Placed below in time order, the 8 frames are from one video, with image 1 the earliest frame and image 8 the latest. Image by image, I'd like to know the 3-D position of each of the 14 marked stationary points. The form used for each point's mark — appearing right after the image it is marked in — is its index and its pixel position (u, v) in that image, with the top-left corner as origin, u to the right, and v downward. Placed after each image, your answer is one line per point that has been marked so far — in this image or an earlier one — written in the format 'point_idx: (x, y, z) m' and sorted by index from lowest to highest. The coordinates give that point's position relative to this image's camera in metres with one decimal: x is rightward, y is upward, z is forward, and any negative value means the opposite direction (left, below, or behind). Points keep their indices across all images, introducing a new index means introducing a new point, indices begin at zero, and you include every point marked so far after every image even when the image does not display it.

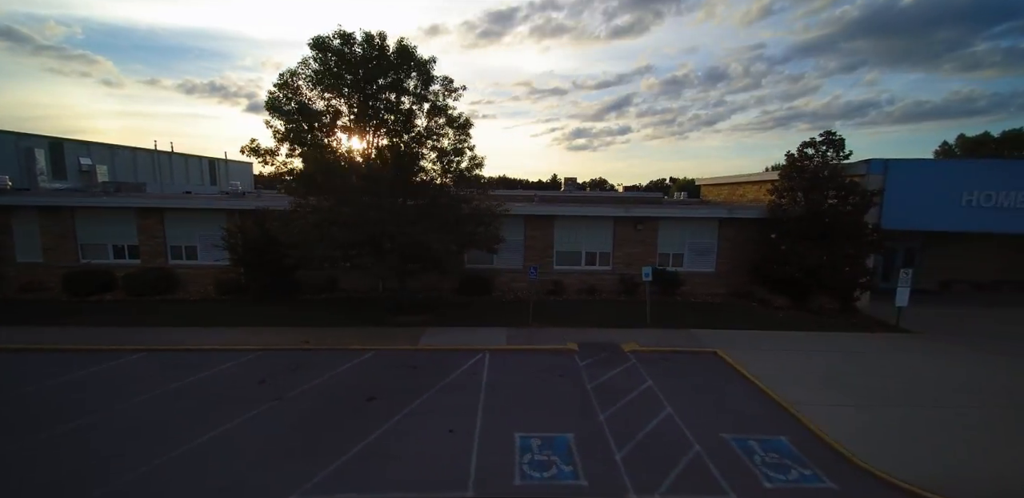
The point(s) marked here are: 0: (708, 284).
0: (+7.8, -1.4, +14.3) m
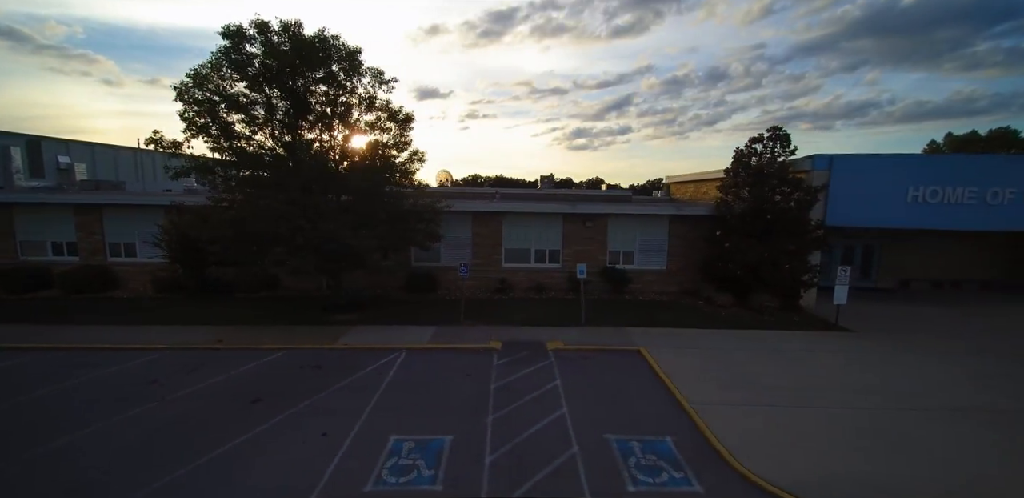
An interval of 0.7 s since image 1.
0: (+5.8, -1.3, +14.1) m
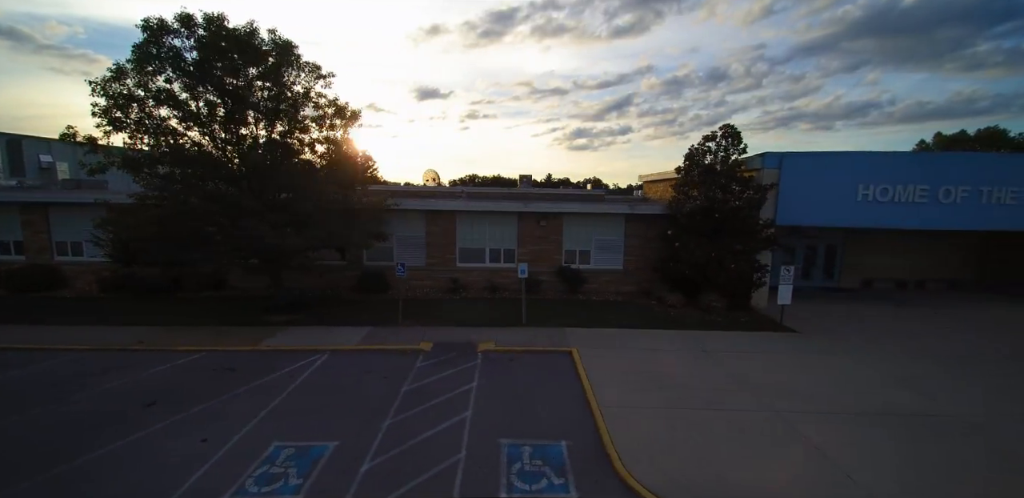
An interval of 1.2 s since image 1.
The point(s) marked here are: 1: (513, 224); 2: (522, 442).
0: (+4.0, -1.2, +13.9) m
1: (+0.1, +0.9, +13.7) m
2: (+0.2, -3.1, +5.7) m
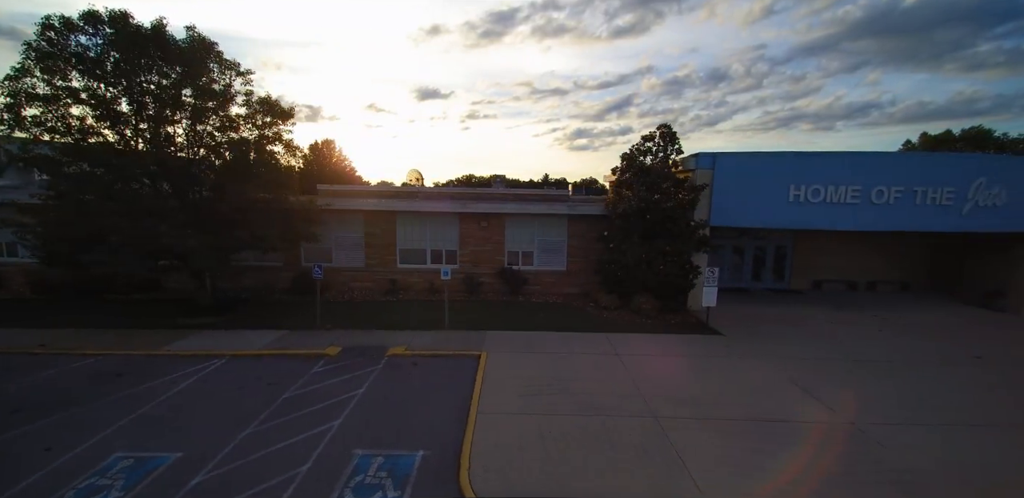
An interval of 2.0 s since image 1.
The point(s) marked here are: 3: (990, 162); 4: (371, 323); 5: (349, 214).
0: (+1.8, -1.3, +13.7) m
1: (-2.1, +0.9, +13.5) m
2: (-2.1, -3.1, +5.5) m
3: (+14.5, +2.6, +10.9) m
4: (-4.1, -2.1, +10.4) m
5: (-6.0, +1.3, +13.3) m
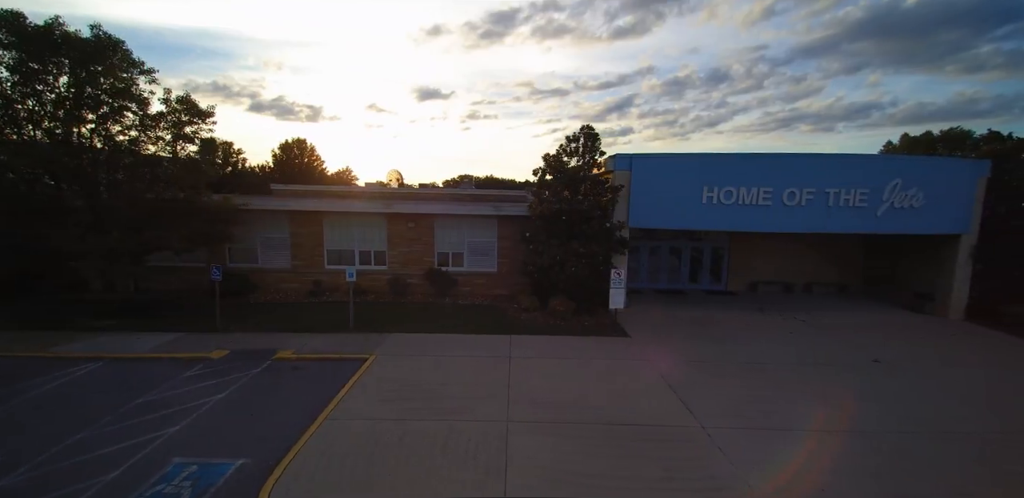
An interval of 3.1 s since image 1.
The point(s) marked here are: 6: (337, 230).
0: (-0.9, -1.3, +13.5) m
1: (-4.8, +0.9, +13.3) m
2: (-4.7, -3.1, +5.3) m
3: (+11.8, +2.5, +10.8) m
4: (-6.7, -2.2, +10.2) m
5: (-8.7, +1.2, +13.1) m
6: (-6.5, +0.7, +13.3) m
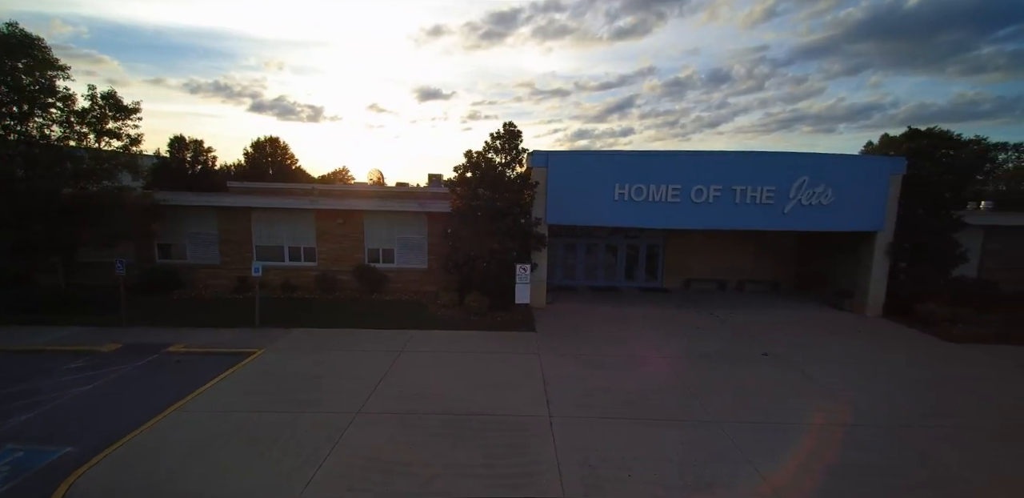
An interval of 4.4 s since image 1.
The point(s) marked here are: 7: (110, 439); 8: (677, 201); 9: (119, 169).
0: (-3.6, -1.2, +13.6) m
1: (-7.5, +1.0, +13.4) m
2: (-7.4, -3.0, +5.4) m
3: (+9.1, +2.6, +10.9) m
4: (-9.4, -2.0, +10.3) m
5: (-11.4, +1.4, +13.2) m
6: (-9.1, +0.8, +13.3) m
7: (-6.3, -3.0, +5.5) m
8: (+5.1, +1.5, +11.0) m
9: (-13.6, +2.8, +12.4) m
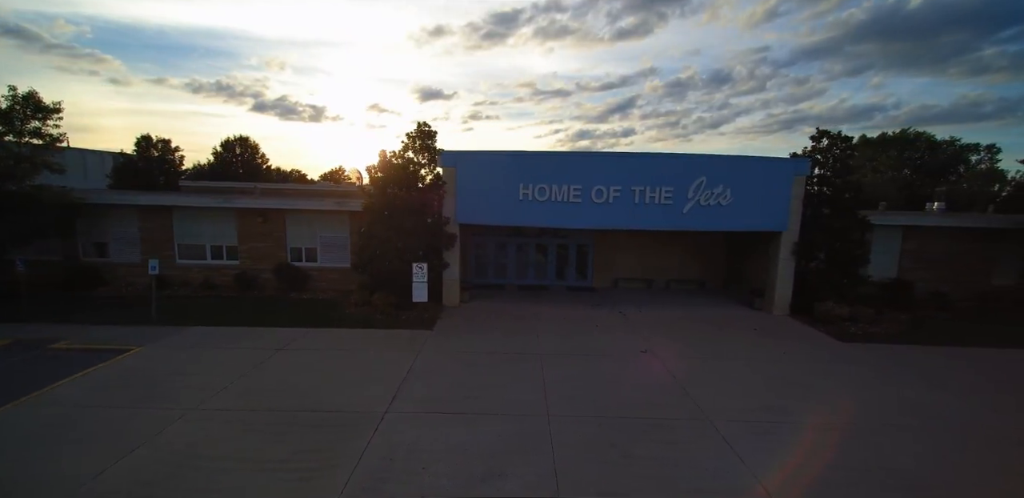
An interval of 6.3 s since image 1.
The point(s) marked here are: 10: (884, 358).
0: (-6.5, -1.2, +13.7) m
1: (-10.4, +1.0, +13.5) m
2: (-10.3, -2.9, +5.5) m
3: (+6.2, +2.6, +11.0) m
4: (-12.4, -2.0, +10.4) m
5: (-14.3, +1.4, +13.3) m
6: (-12.1, +0.9, +13.5) m
7: (-9.3, -3.0, +5.6) m
8: (+2.1, +1.5, +11.1) m
9: (-16.6, +2.8, +12.6) m
10: (+9.7, -2.8, +9.4) m
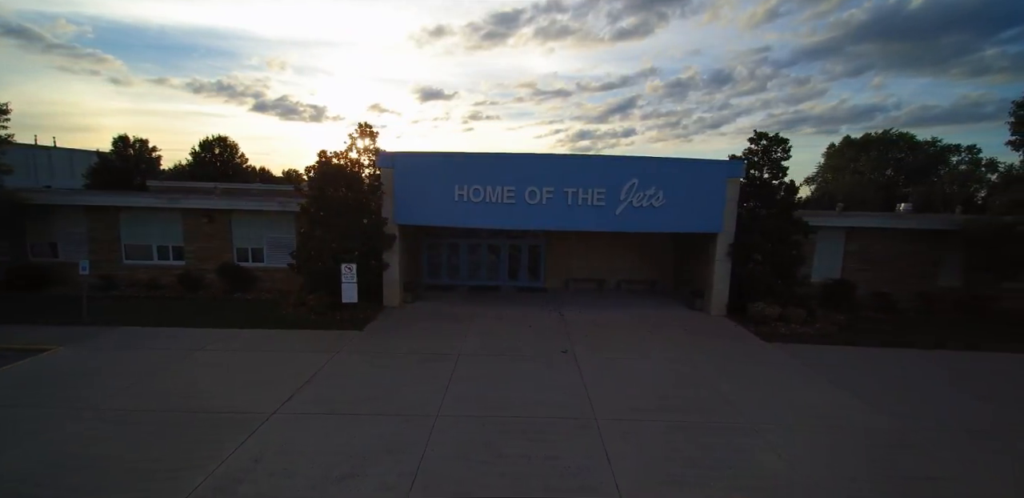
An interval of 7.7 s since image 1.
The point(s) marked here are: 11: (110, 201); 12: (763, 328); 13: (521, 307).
0: (-8.6, -1.2, +13.8) m
1: (-12.5, +1.0, +13.6) m
2: (-12.4, -3.0, +5.6) m
3: (+4.2, +2.6, +11.1) m
4: (-14.4, -2.0, +10.5) m
5: (-16.3, +1.4, +13.4) m
6: (-14.1, +0.9, +13.6) m
7: (-11.3, -3.0, +5.7) m
8: (+0.1, +1.5, +11.2) m
9: (-18.6, +2.8, +12.7) m
10: (+7.7, -2.9, +9.5) m
11: (-14.4, +1.7, +13.0) m
12: (+7.7, -2.4, +11.0) m
13: (+0.4, -2.2, +13.2) m
